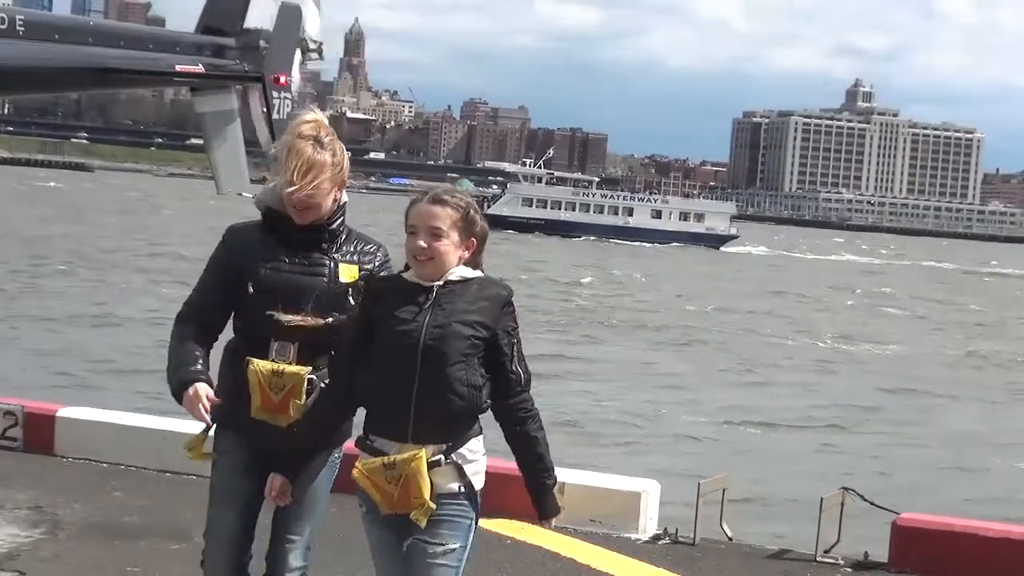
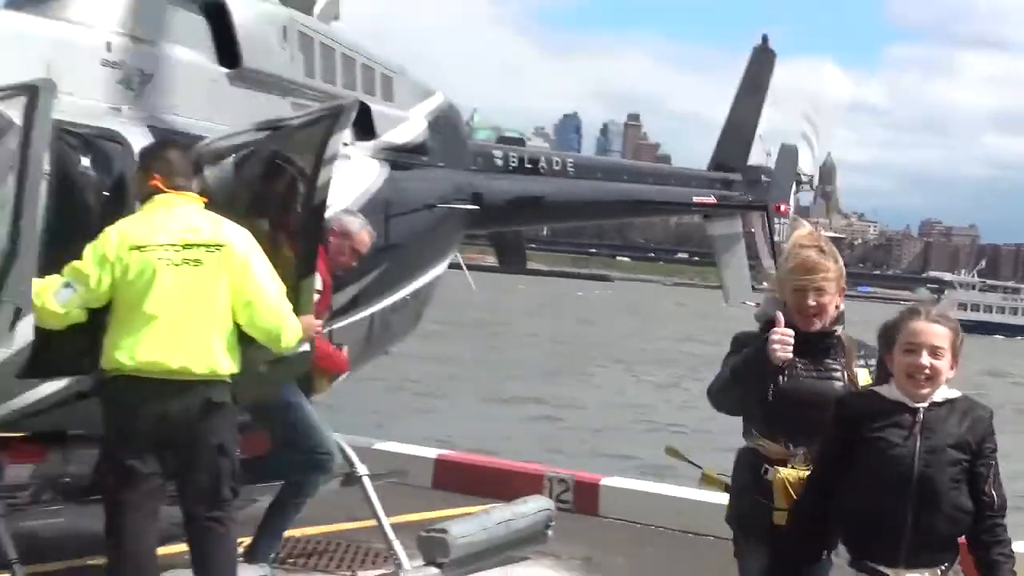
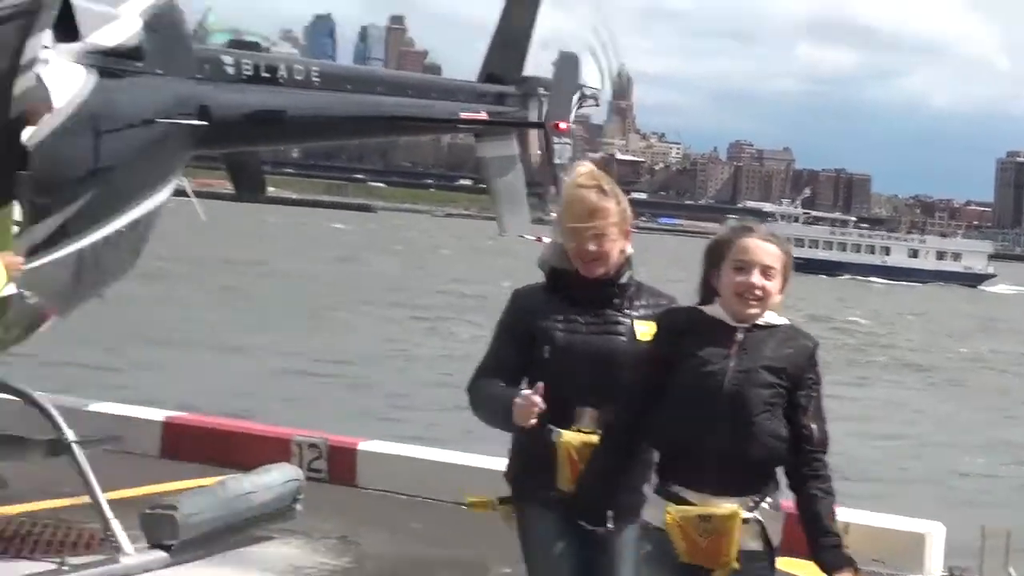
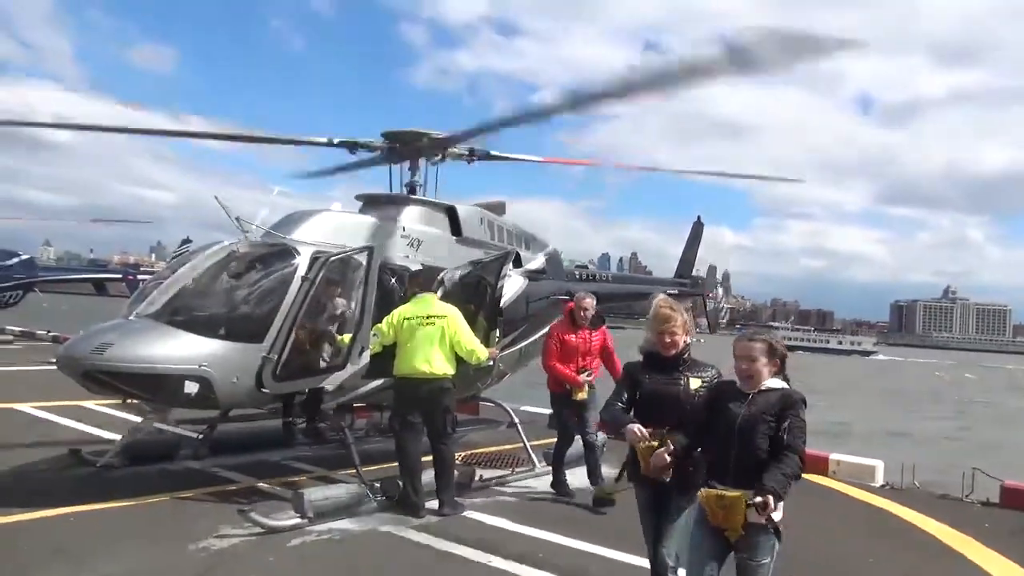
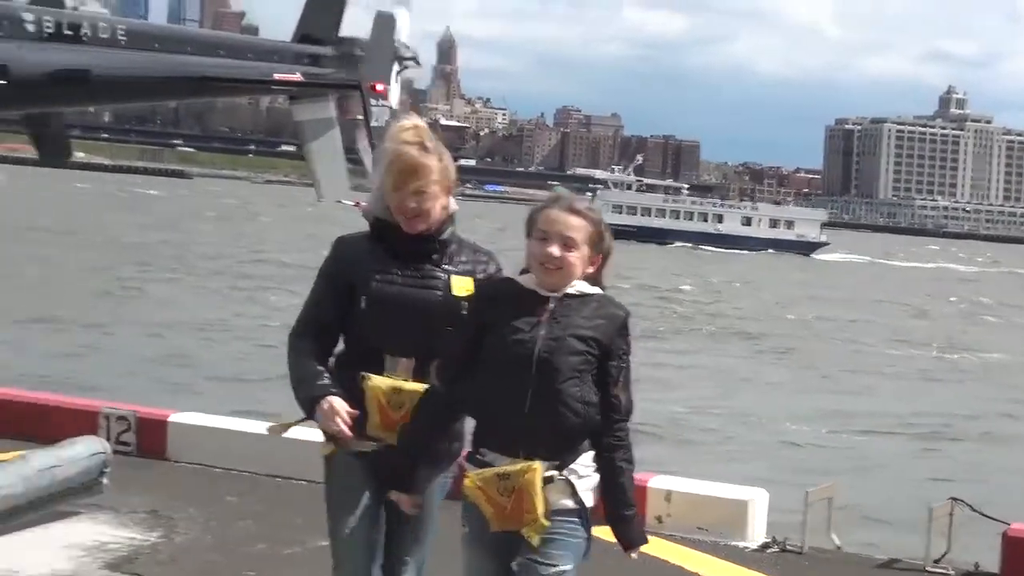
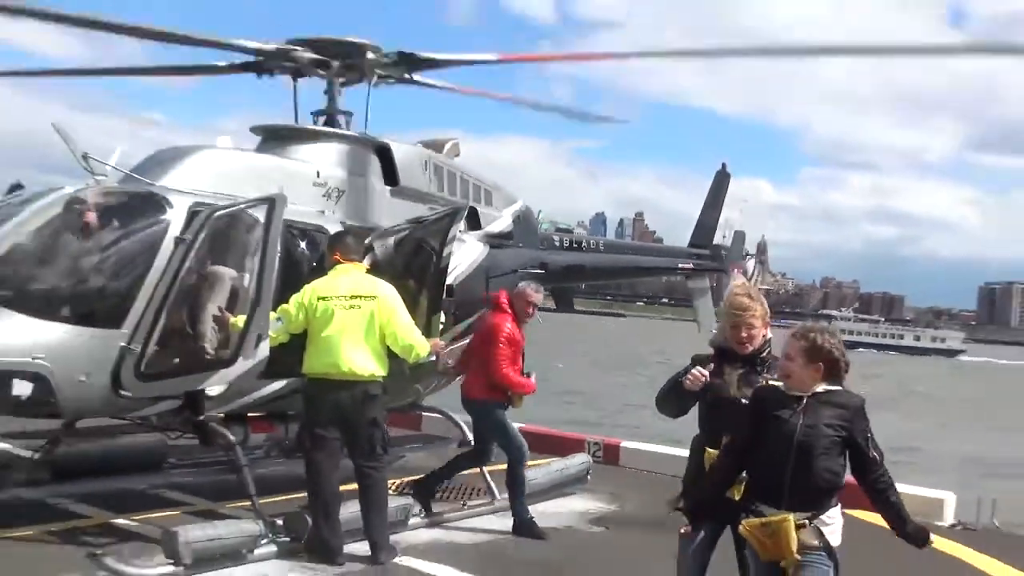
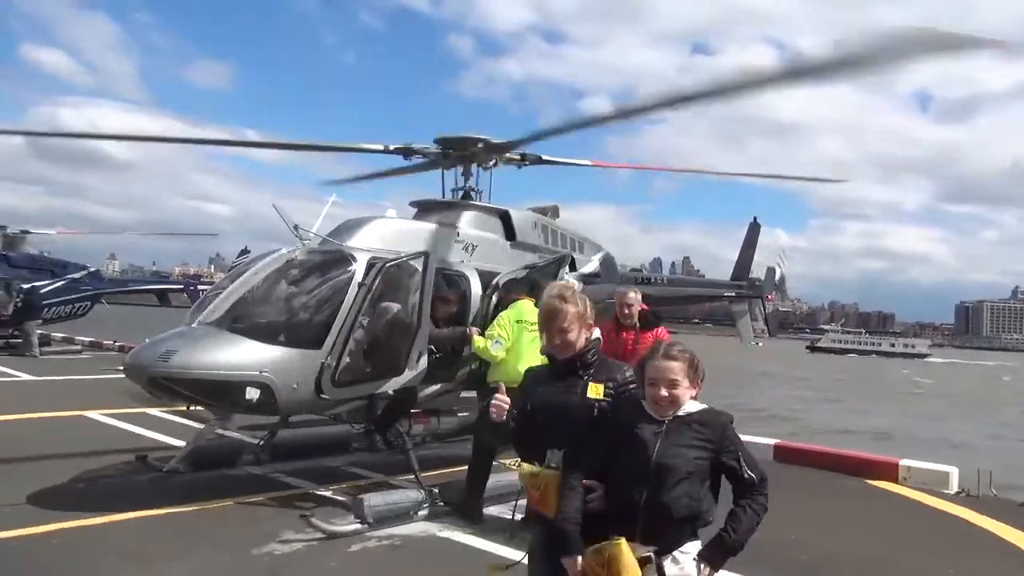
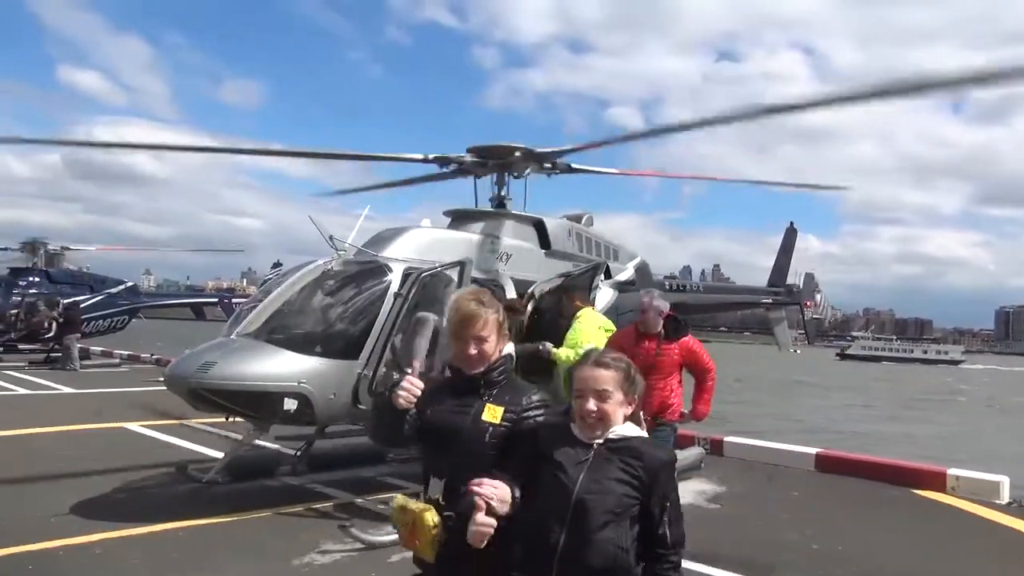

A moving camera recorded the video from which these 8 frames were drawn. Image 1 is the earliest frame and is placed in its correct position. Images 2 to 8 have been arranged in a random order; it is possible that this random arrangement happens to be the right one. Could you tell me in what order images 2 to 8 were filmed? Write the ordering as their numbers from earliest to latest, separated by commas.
5, 3, 2, 6, 4, 7, 8
